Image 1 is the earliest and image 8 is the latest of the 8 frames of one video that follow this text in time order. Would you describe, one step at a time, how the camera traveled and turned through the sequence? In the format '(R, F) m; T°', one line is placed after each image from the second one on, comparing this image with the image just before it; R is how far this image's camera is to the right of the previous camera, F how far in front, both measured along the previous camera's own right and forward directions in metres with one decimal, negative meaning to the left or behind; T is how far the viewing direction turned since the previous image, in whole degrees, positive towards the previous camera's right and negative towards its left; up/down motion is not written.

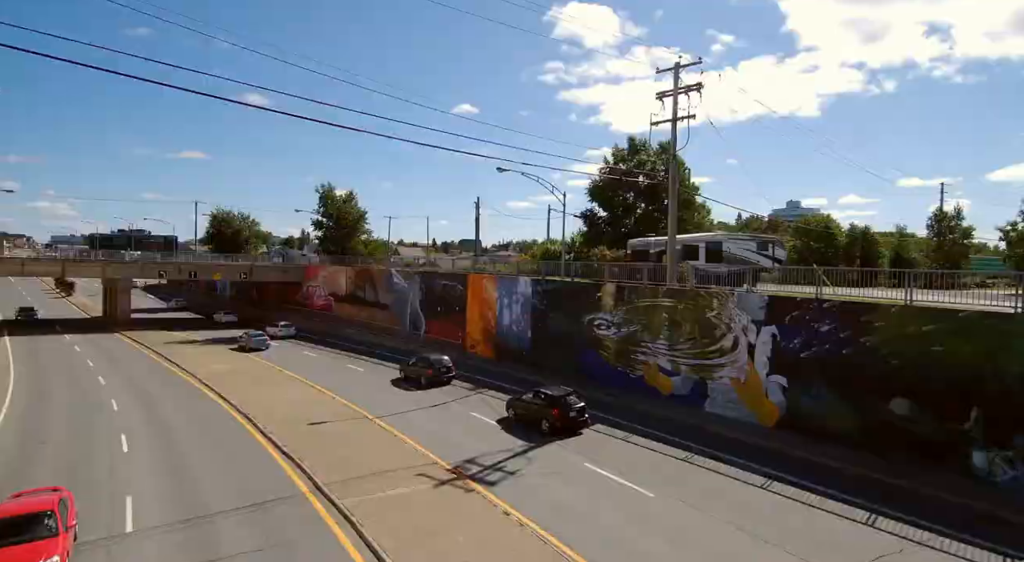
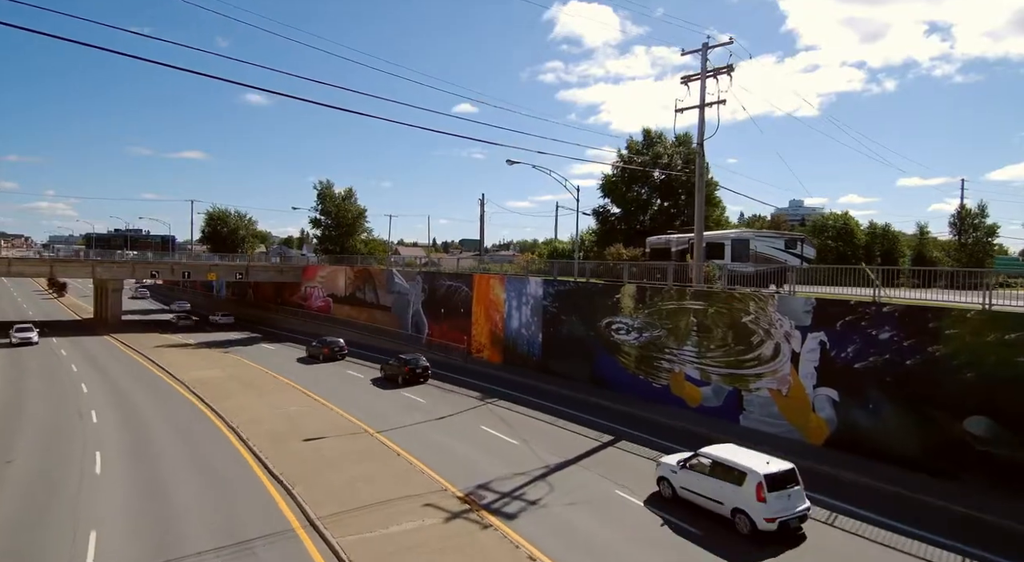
(-0.5, +2.1) m; 0°
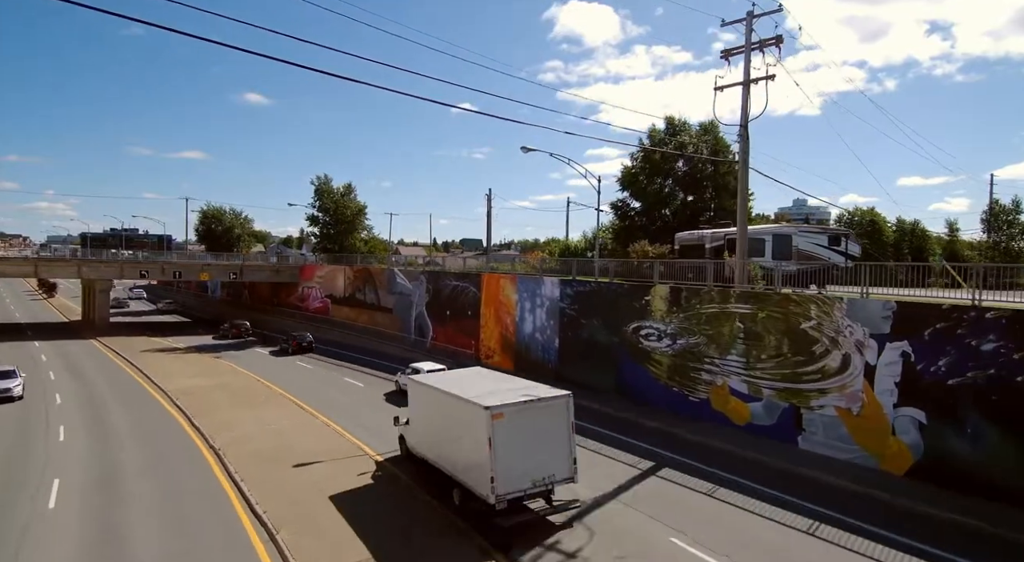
(-0.7, +2.7) m; 0°
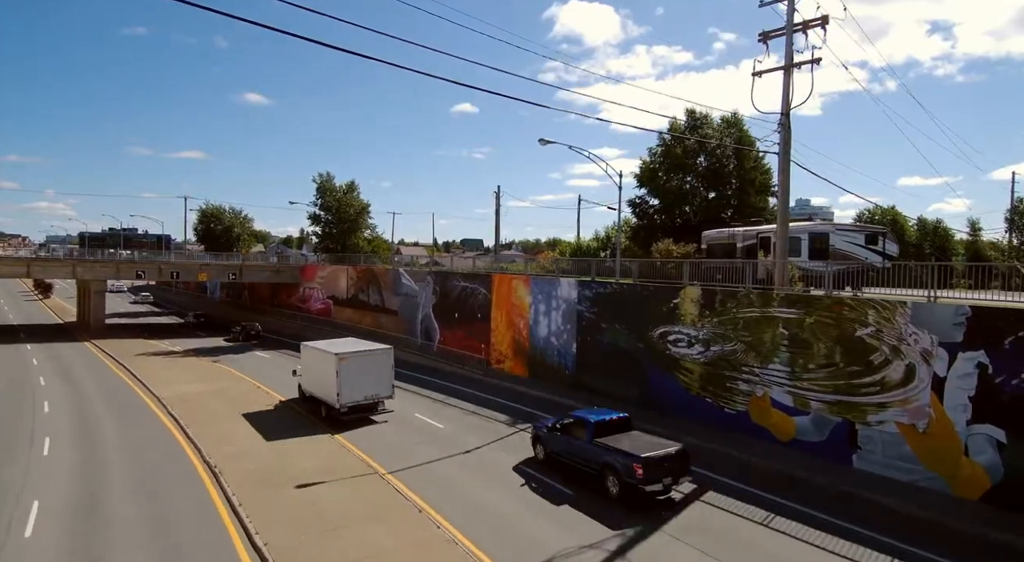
(-0.7, +1.6) m; 0°
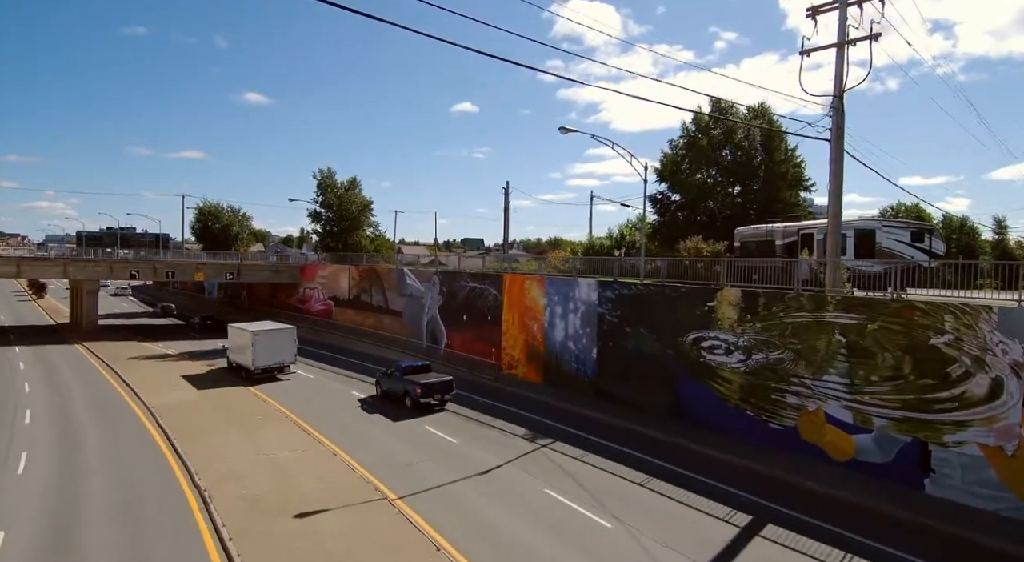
(-0.6, +1.9) m; 0°
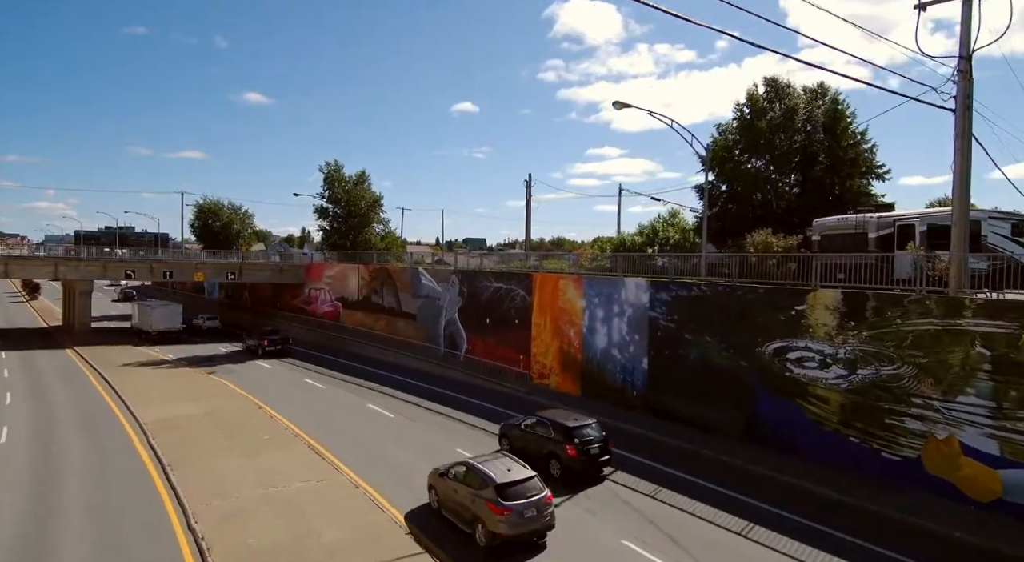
(-1.4, +2.9) m; 0°
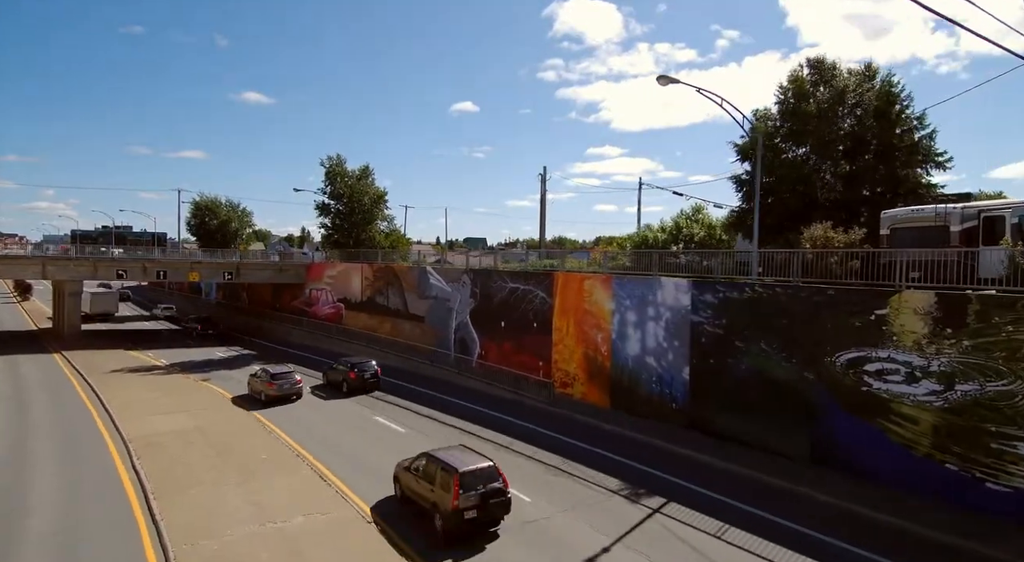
(-0.8, +2.2) m; 0°
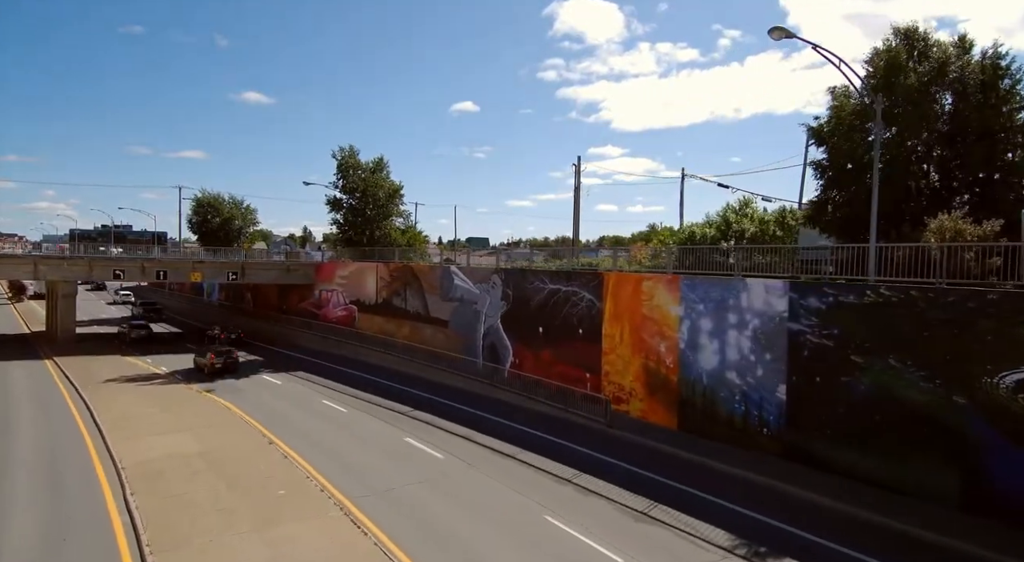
(-1.7, +3.0) m; 0°
